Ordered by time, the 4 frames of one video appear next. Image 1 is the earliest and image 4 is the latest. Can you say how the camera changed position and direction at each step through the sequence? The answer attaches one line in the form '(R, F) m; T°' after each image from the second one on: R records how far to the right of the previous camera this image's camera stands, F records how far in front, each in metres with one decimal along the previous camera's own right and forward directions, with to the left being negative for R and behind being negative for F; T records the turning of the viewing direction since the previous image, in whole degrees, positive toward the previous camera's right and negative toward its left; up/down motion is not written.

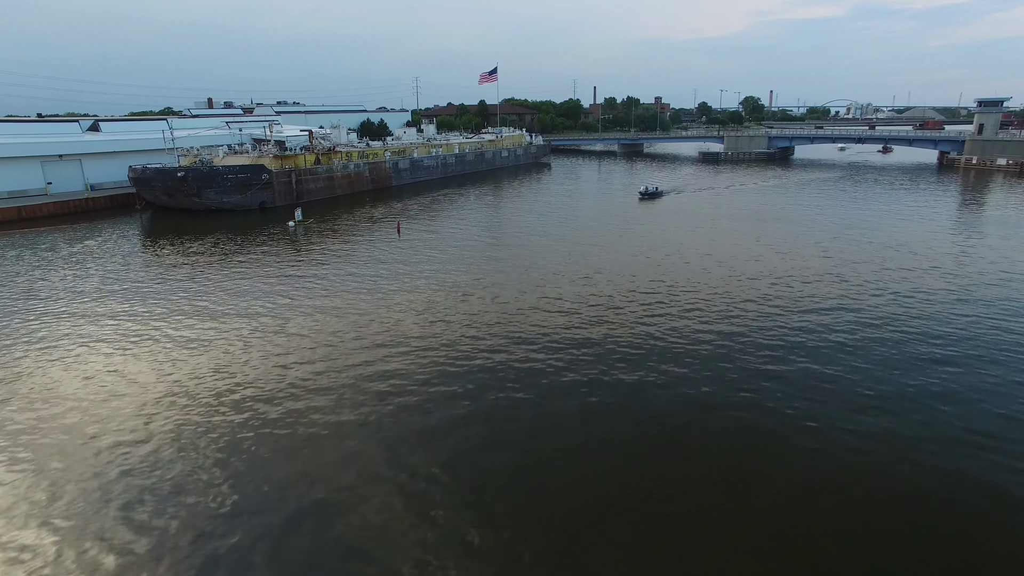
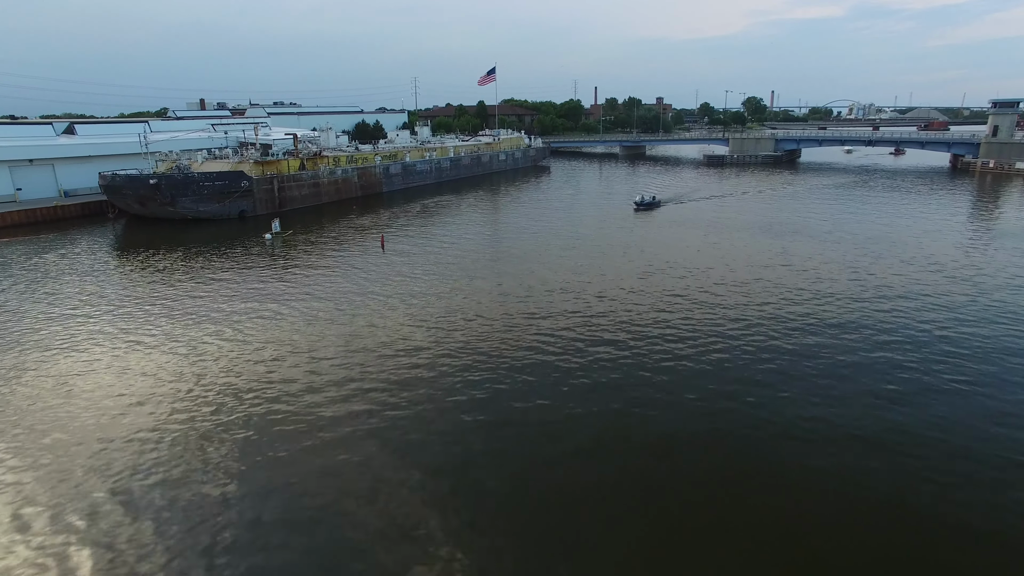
(+0.3, +2.4) m; 0°
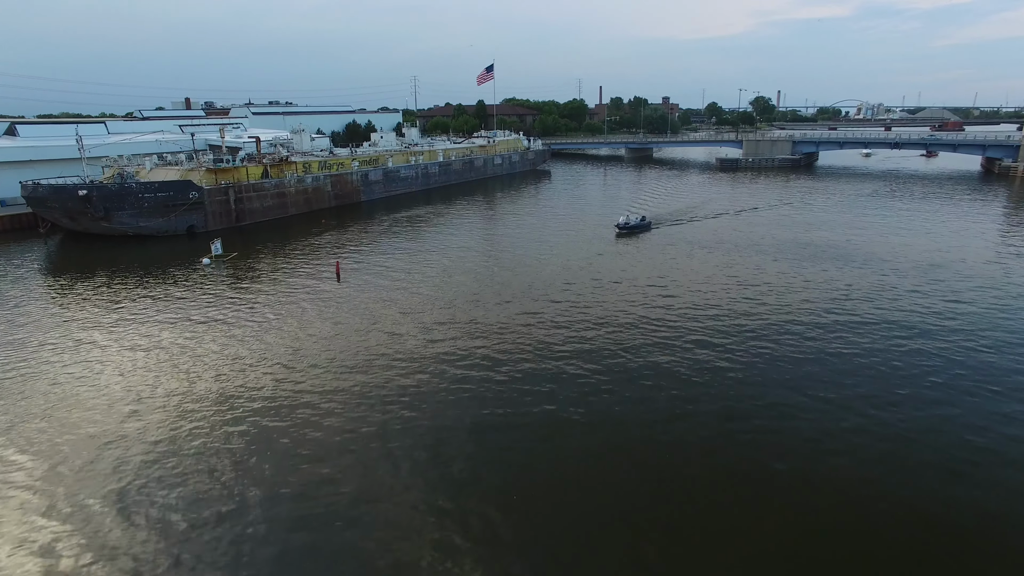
(+0.7, +4.9) m; 0°
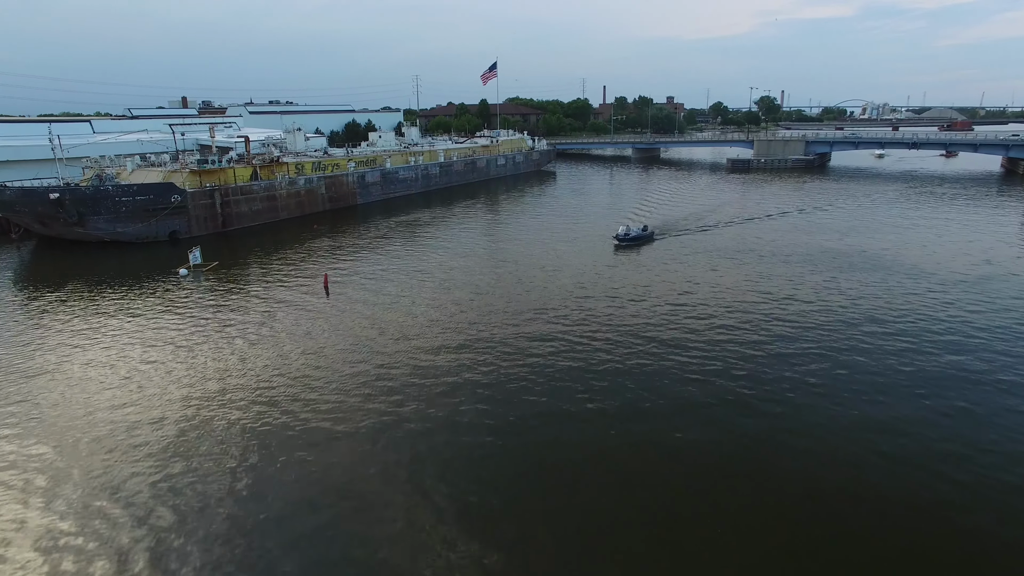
(-0.1, +2.2) m; 0°
